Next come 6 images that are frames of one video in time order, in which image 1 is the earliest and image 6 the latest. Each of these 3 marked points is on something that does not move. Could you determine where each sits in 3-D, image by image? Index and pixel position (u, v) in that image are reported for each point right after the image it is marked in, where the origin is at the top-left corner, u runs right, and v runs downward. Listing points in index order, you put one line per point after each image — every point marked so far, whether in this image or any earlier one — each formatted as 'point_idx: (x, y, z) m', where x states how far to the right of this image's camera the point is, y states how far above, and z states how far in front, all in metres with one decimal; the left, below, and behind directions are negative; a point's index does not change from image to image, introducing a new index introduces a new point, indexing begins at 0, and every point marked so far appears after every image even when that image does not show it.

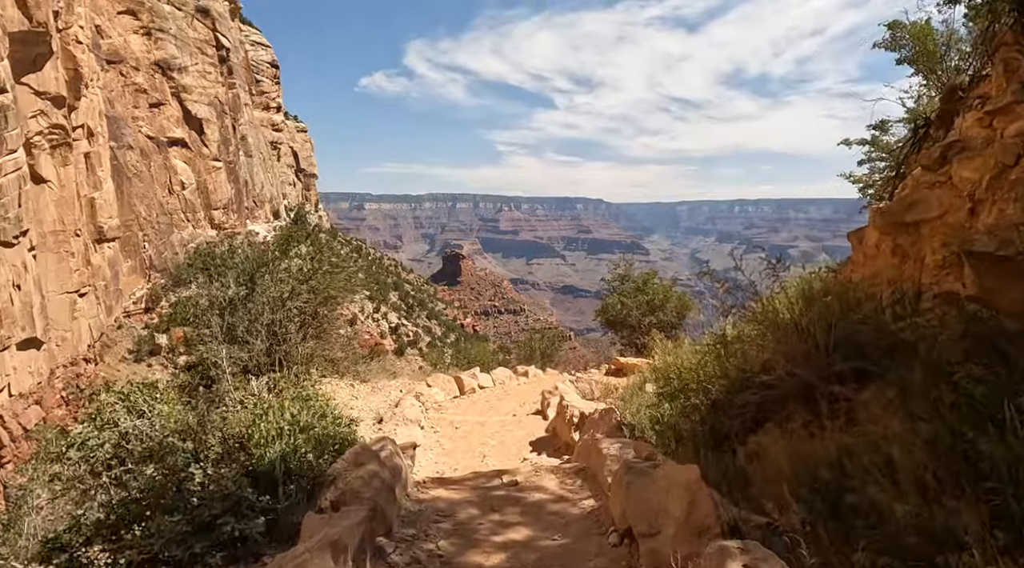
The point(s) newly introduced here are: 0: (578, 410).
0: (+0.7, -1.5, +7.9) m
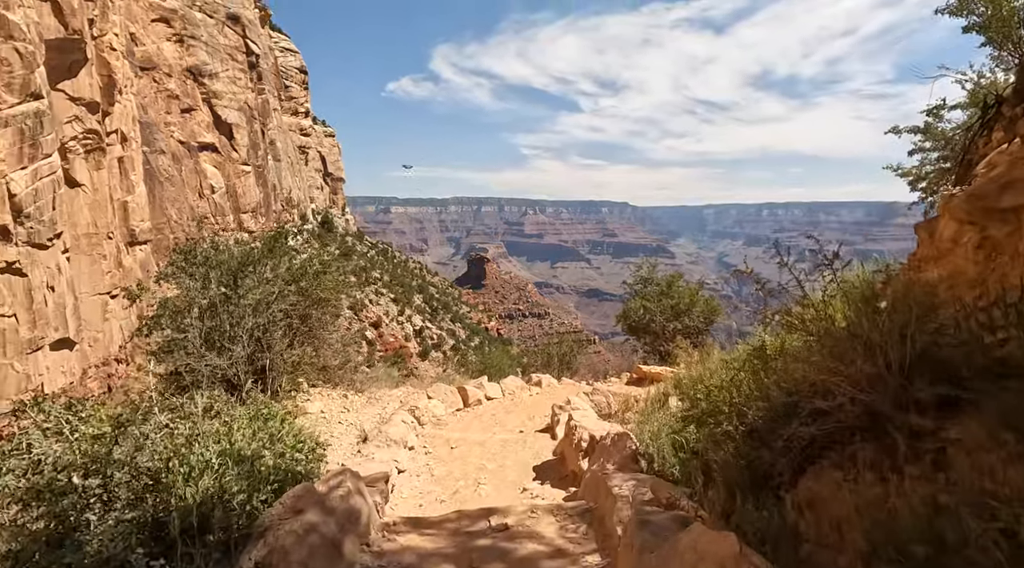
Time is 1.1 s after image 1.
0: (+0.7, -1.5, +6.8) m
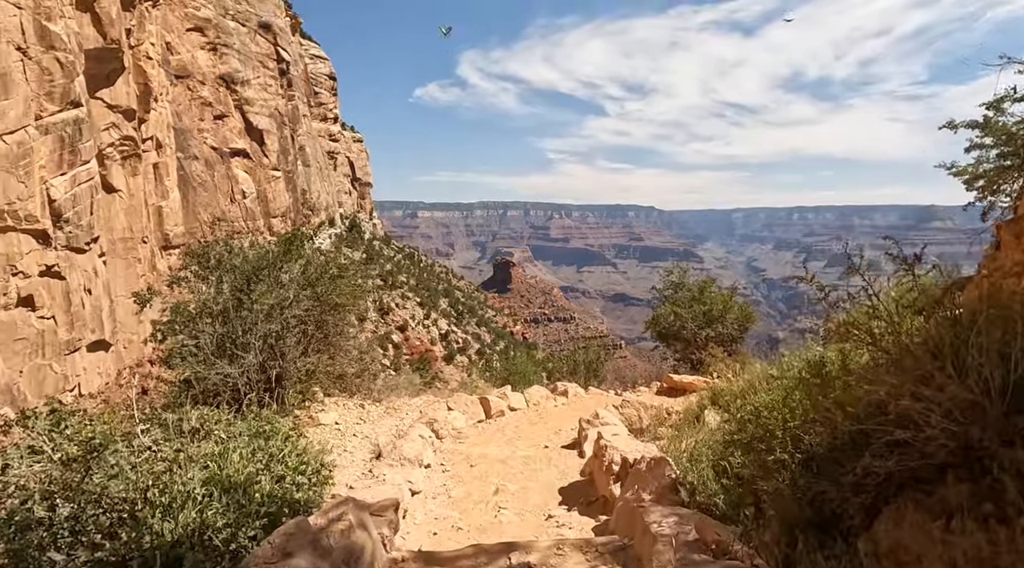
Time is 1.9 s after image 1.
0: (+1.0, -1.5, +6.2) m
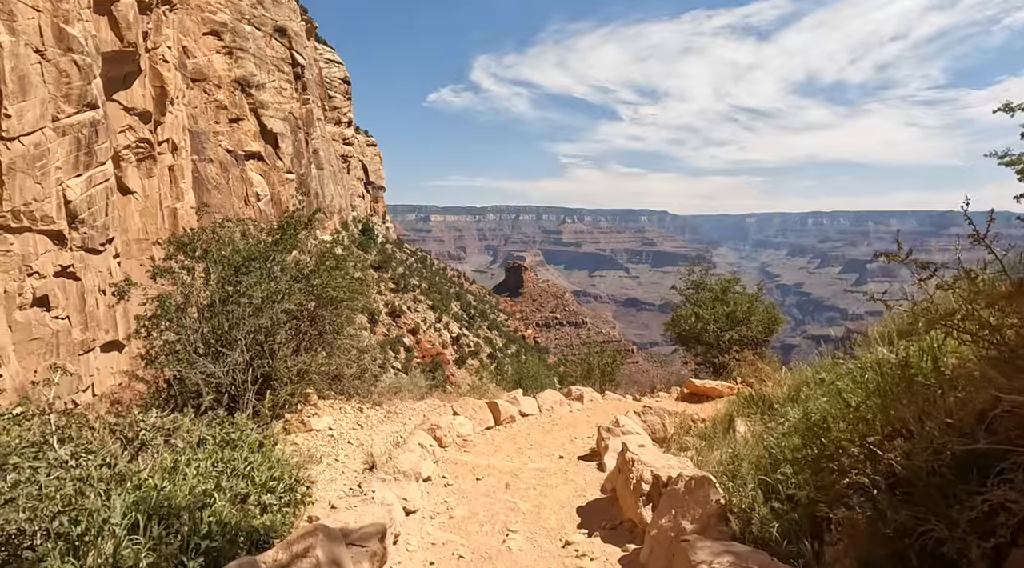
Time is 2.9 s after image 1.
0: (+1.1, -1.4, +5.3) m
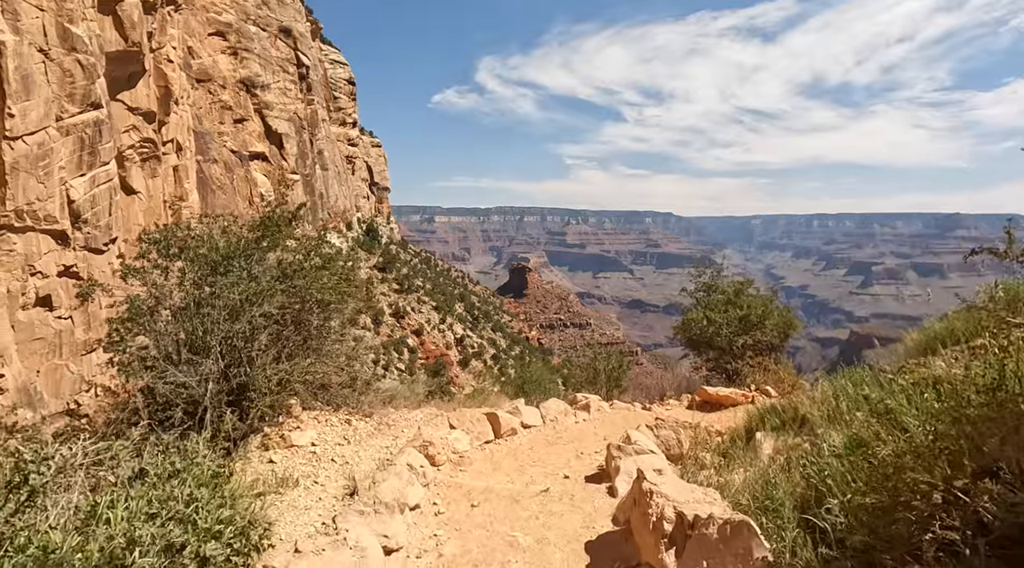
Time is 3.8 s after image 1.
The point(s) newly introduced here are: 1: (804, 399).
0: (+1.0, -1.5, +4.6) m
1: (+3.5, -1.4, +8.3) m
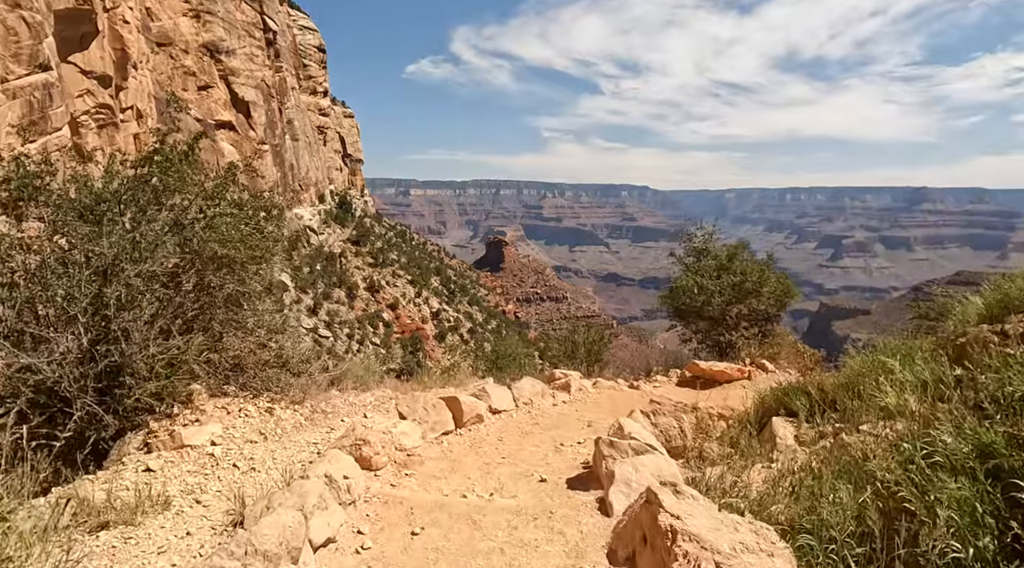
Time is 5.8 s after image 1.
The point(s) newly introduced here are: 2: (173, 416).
0: (+0.8, -1.1, +3.0) m
1: (+3.1, -0.9, +6.8) m
2: (-2.9, -1.1, +5.7) m
